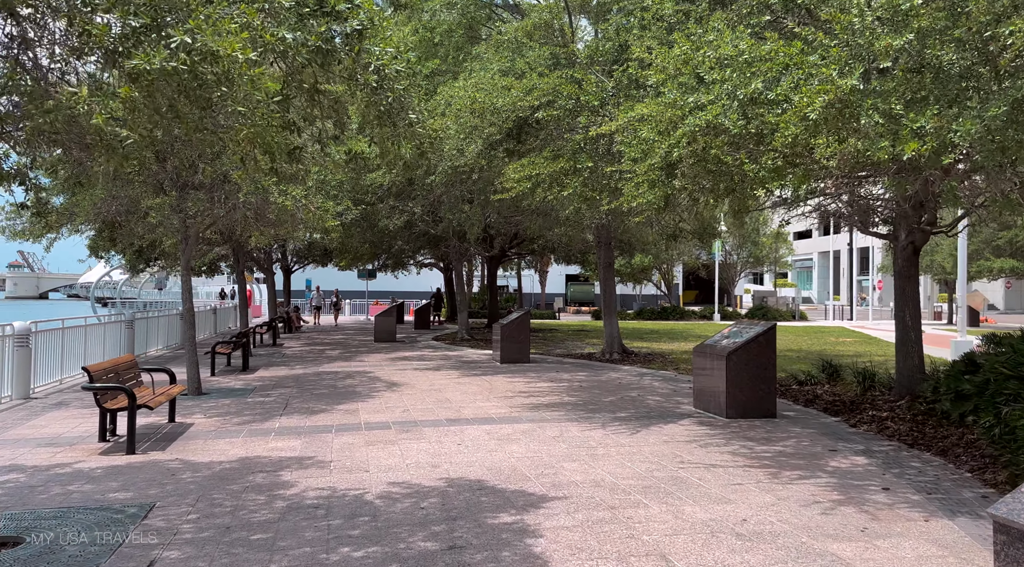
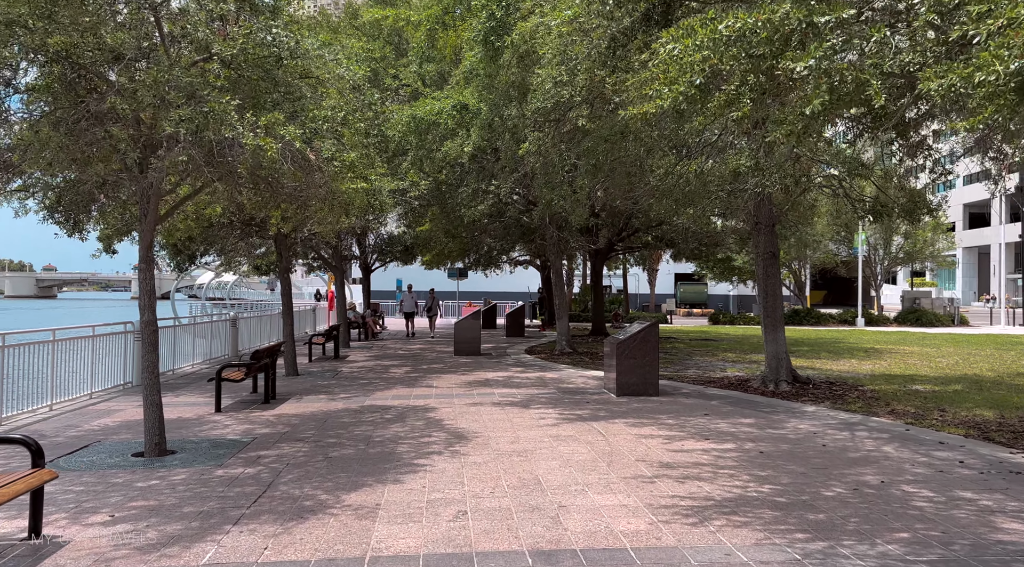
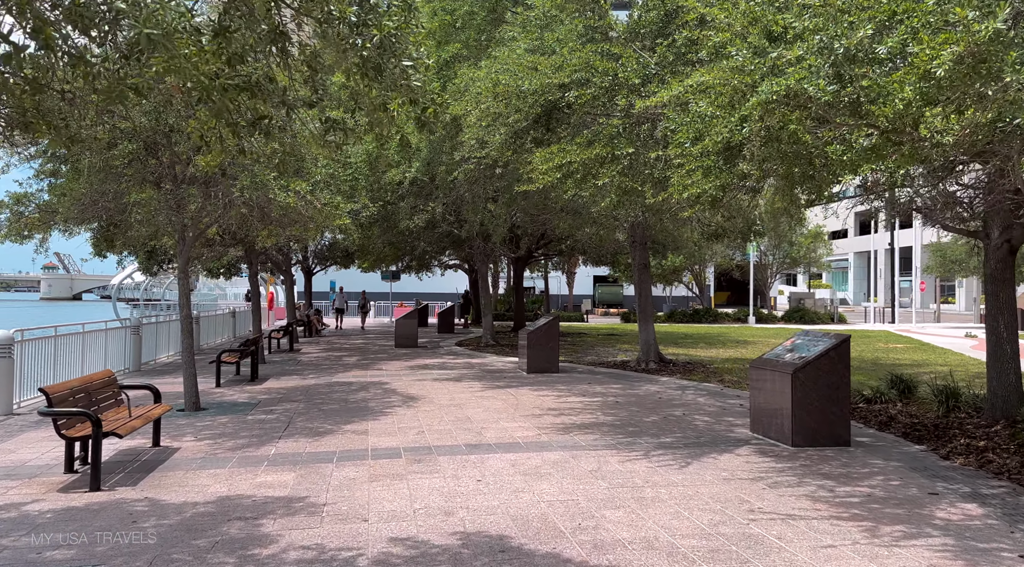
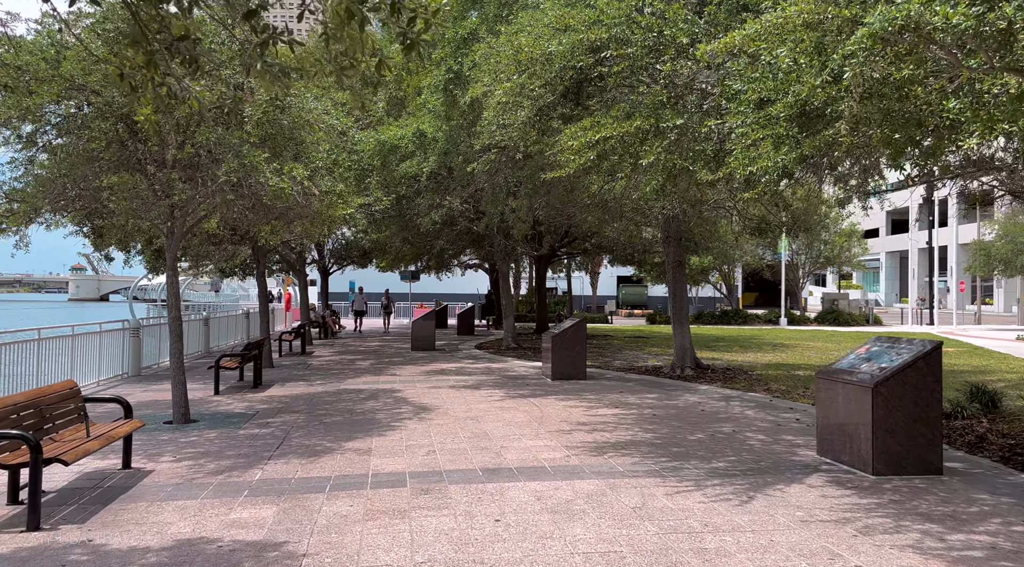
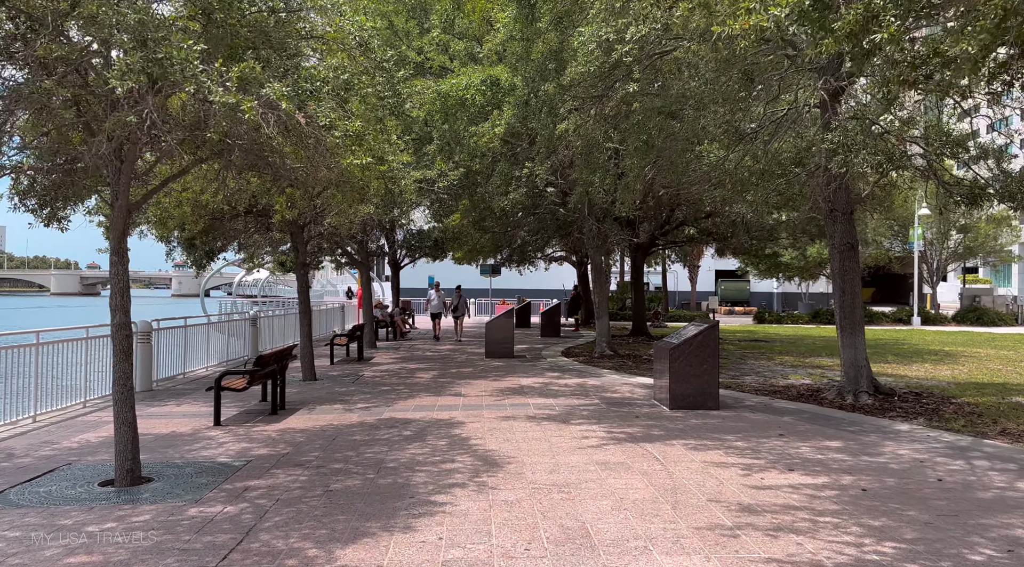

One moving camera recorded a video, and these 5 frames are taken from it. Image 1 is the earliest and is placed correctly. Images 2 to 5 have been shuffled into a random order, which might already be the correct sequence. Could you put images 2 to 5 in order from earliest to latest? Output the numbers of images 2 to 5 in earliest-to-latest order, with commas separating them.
3, 4, 2, 5
